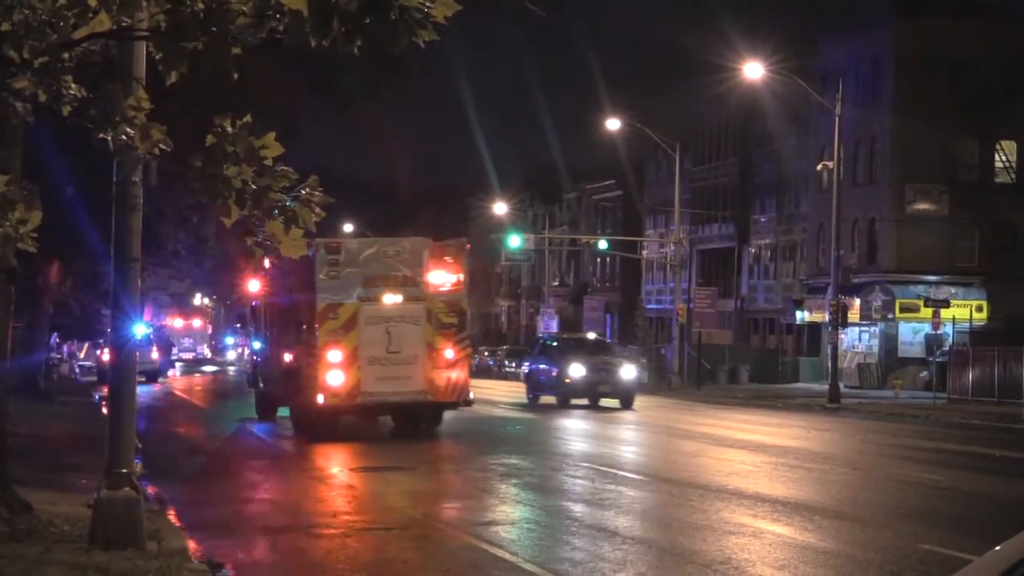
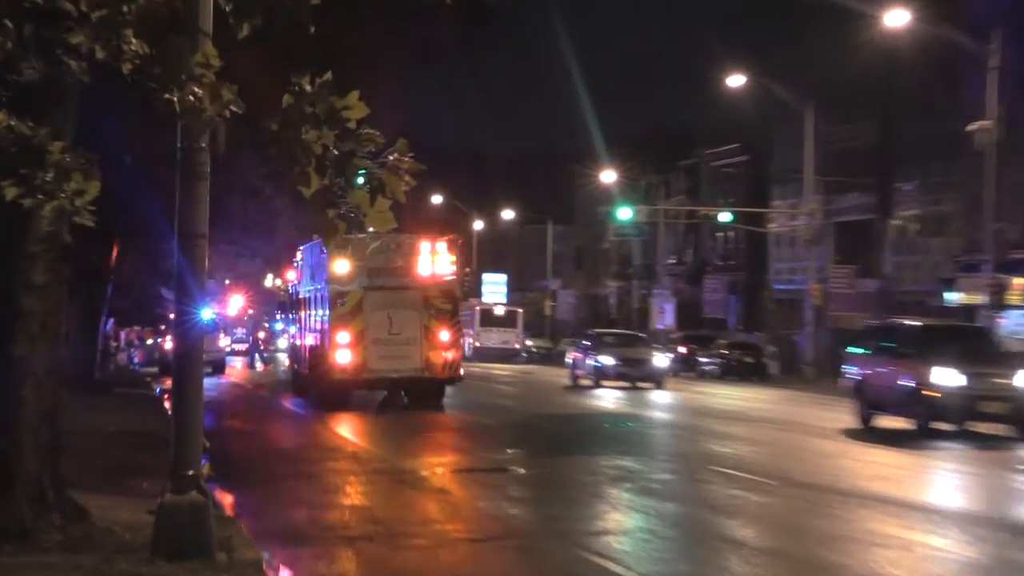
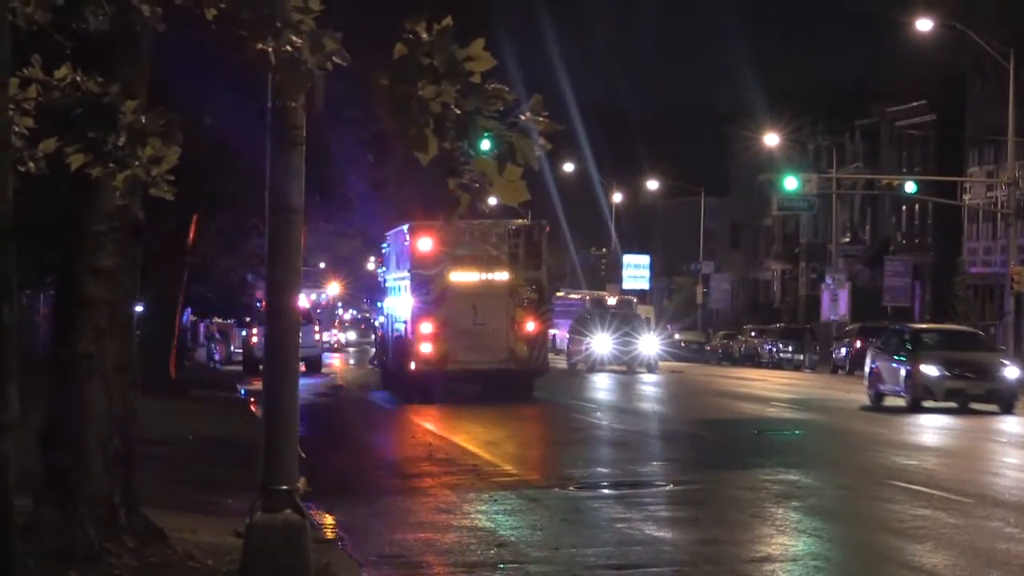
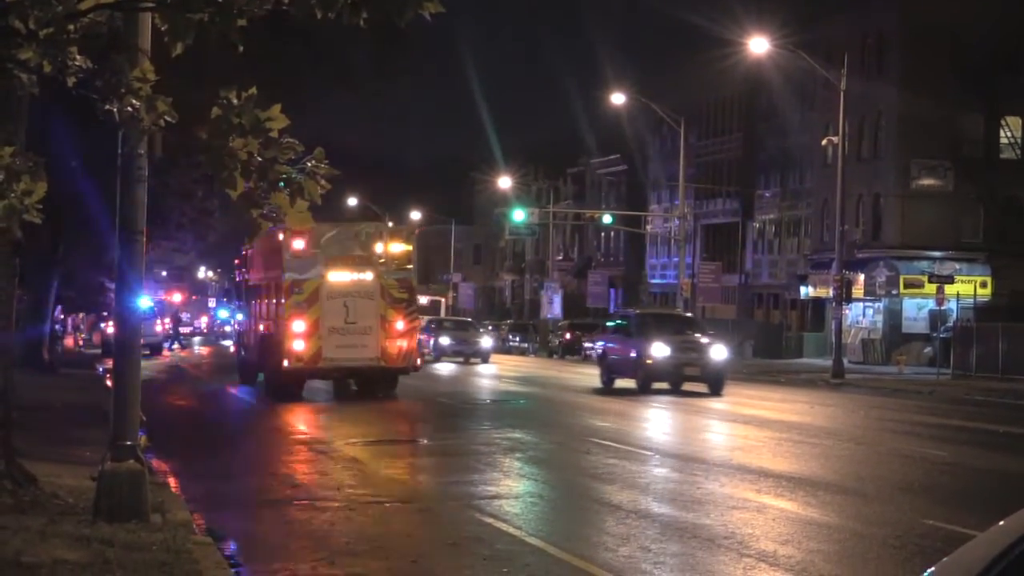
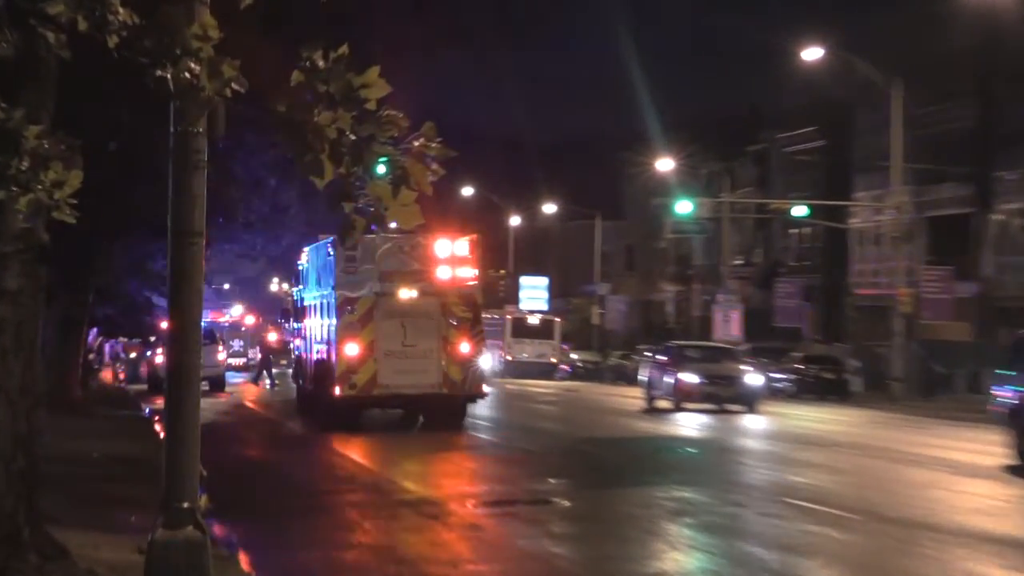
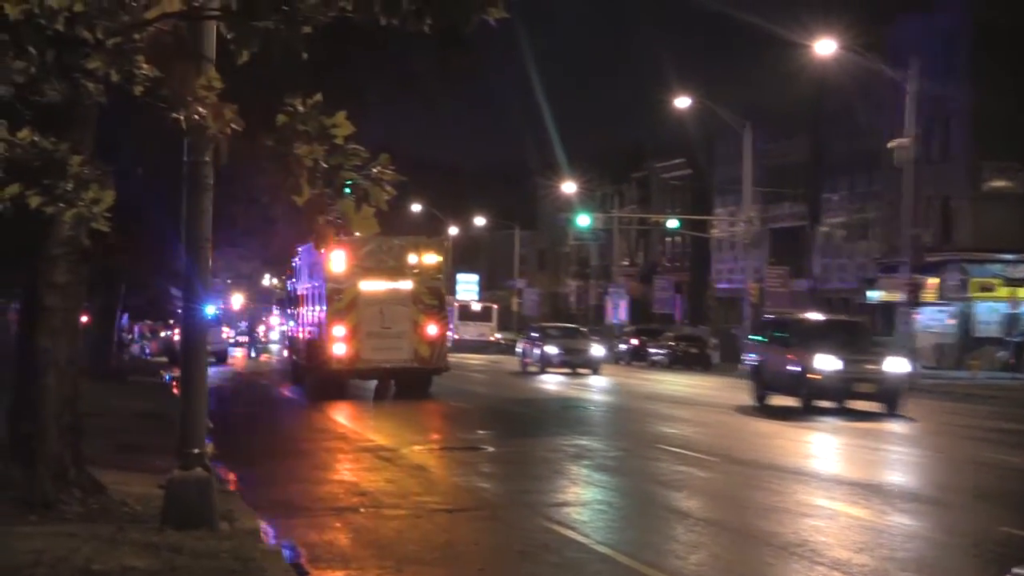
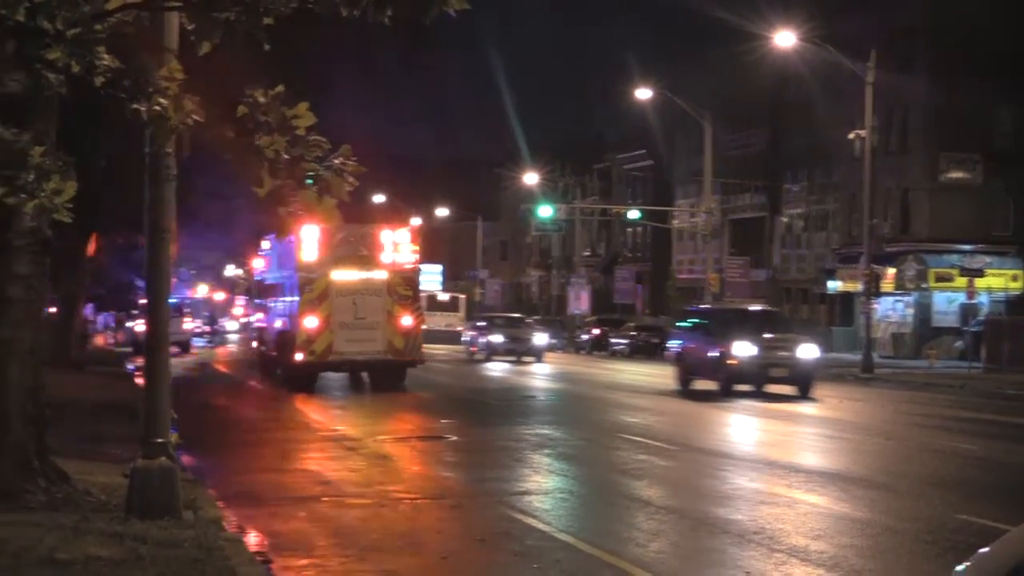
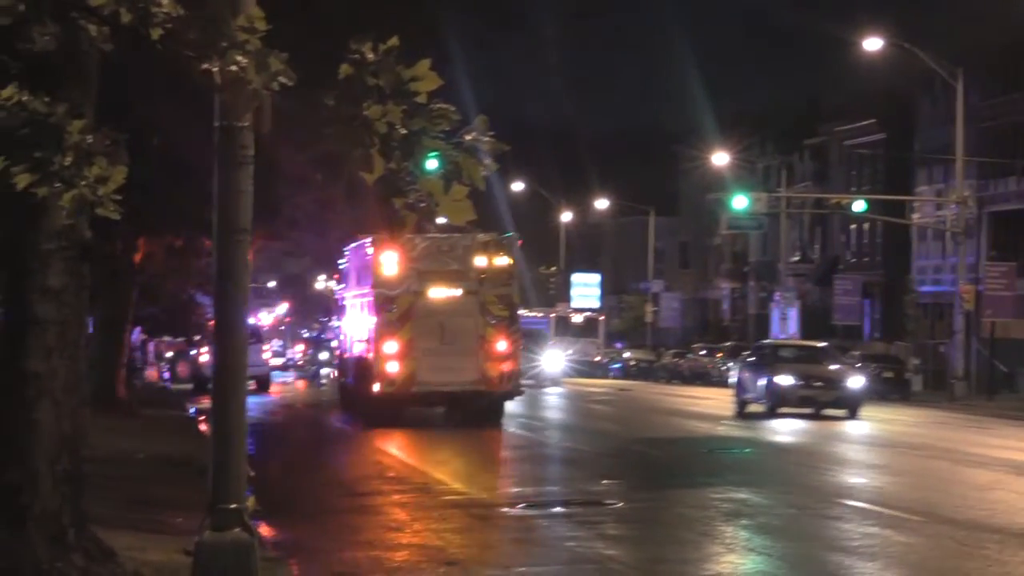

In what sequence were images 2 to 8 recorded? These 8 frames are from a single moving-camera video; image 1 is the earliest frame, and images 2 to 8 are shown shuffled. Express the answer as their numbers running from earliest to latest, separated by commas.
4, 7, 6, 2, 5, 8, 3
